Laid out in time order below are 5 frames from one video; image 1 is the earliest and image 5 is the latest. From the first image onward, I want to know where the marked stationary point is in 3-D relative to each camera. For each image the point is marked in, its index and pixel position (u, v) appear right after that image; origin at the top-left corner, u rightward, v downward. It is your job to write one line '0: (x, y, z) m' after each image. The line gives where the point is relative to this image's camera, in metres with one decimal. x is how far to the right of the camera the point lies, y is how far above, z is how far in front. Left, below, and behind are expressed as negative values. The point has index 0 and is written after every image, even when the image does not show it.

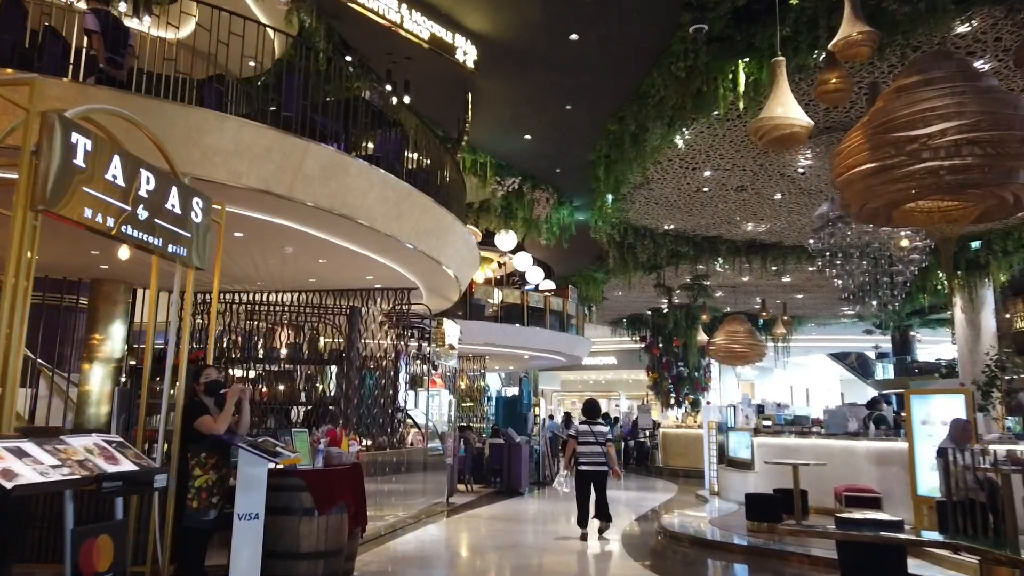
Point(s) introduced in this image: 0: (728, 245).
0: (+4.8, +0.9, +16.0) m
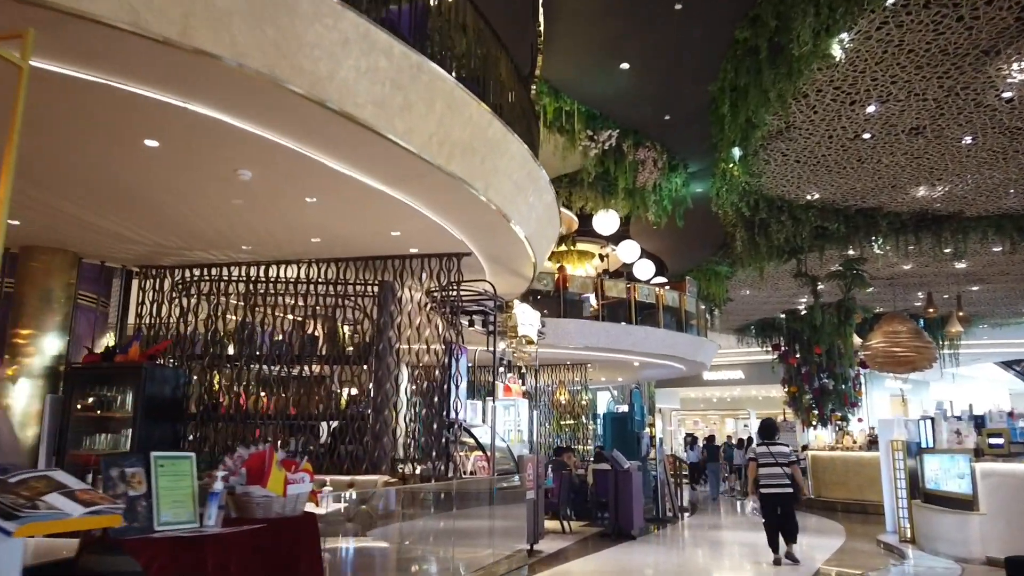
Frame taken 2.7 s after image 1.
0: (+6.6, +1.2, +12.7) m
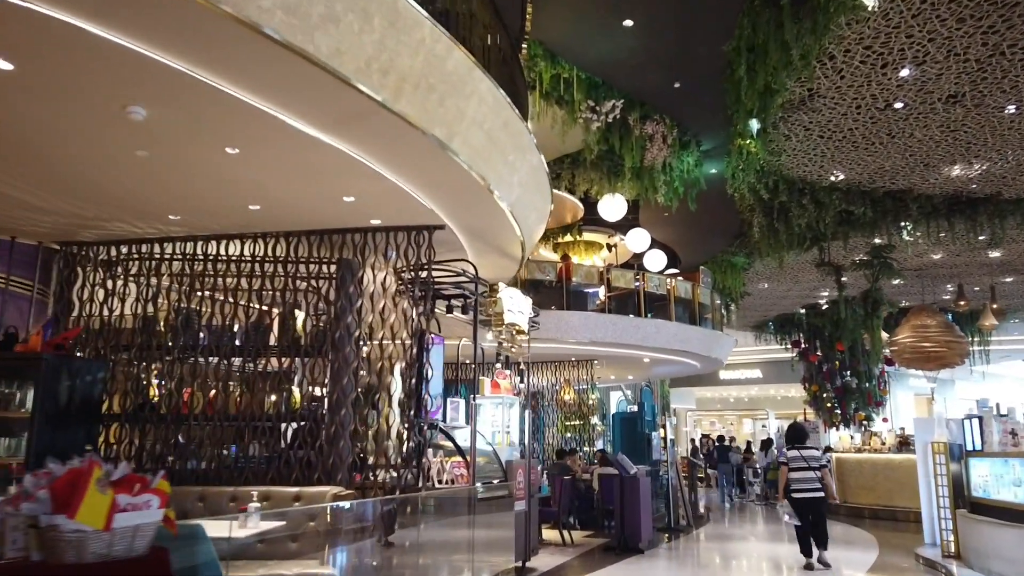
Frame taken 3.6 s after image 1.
0: (+6.6, +1.4, +11.7) m
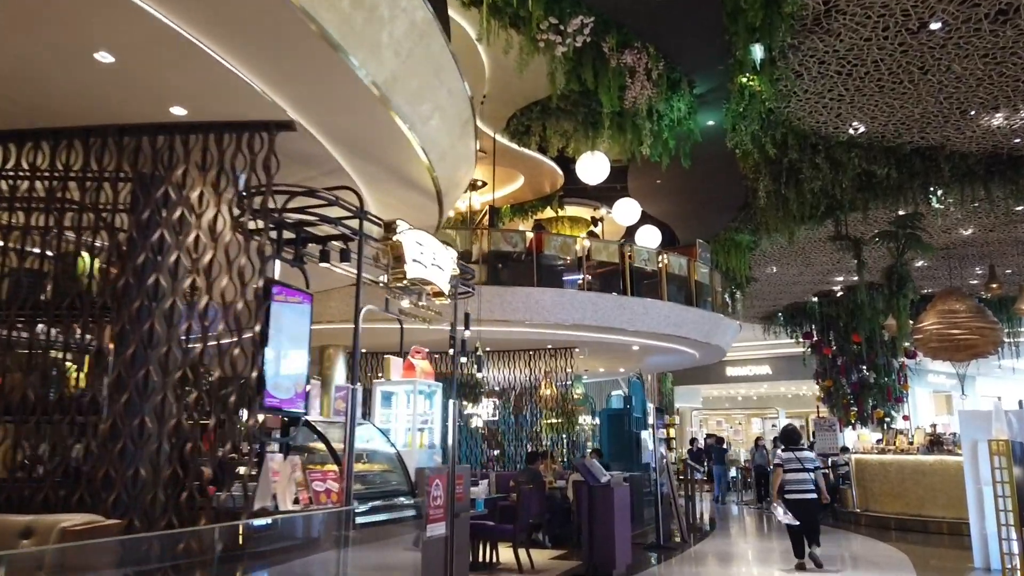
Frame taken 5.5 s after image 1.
0: (+6.1, +1.7, +10.0) m
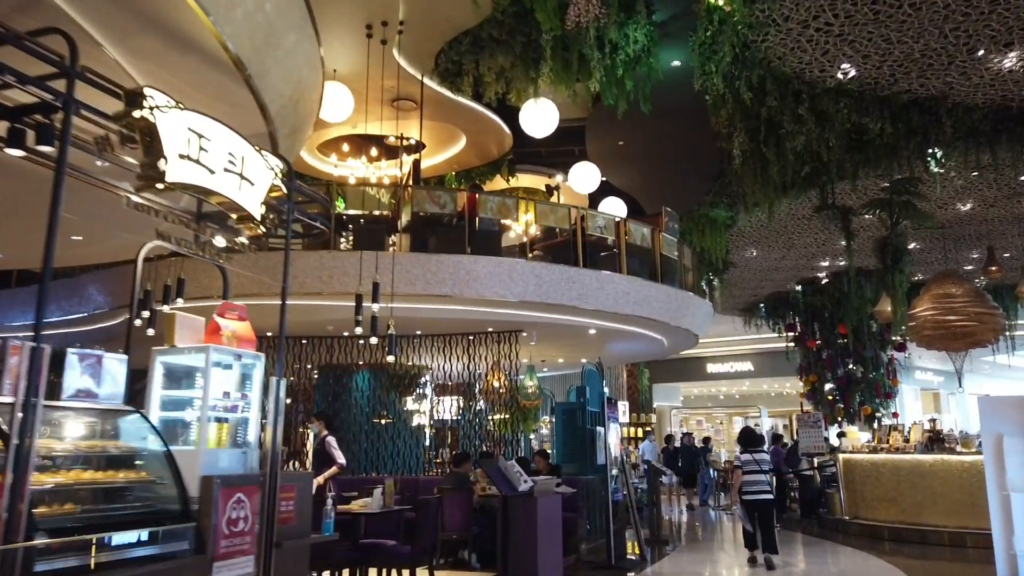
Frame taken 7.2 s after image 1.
0: (+5.4, +2.1, +8.7) m
